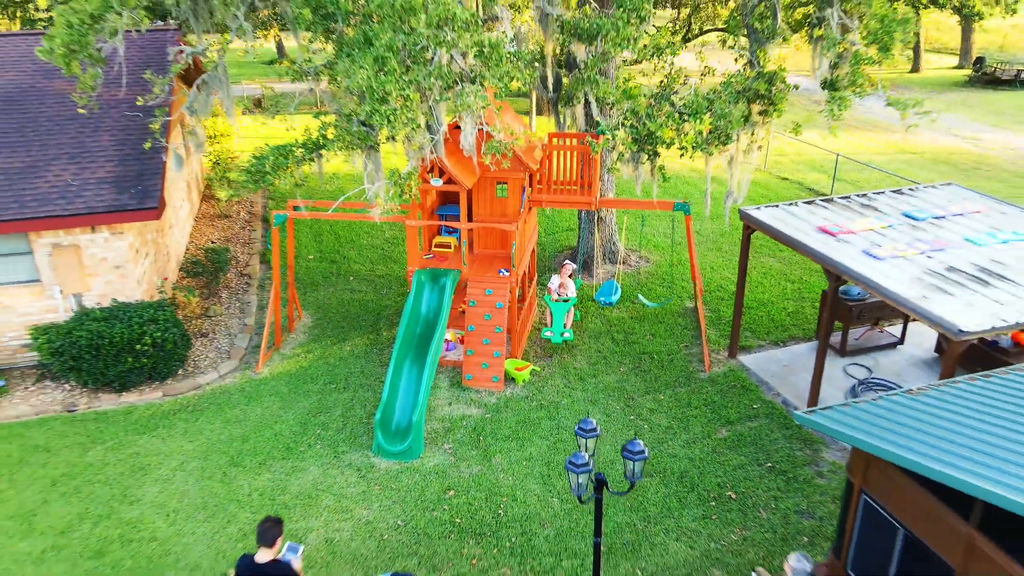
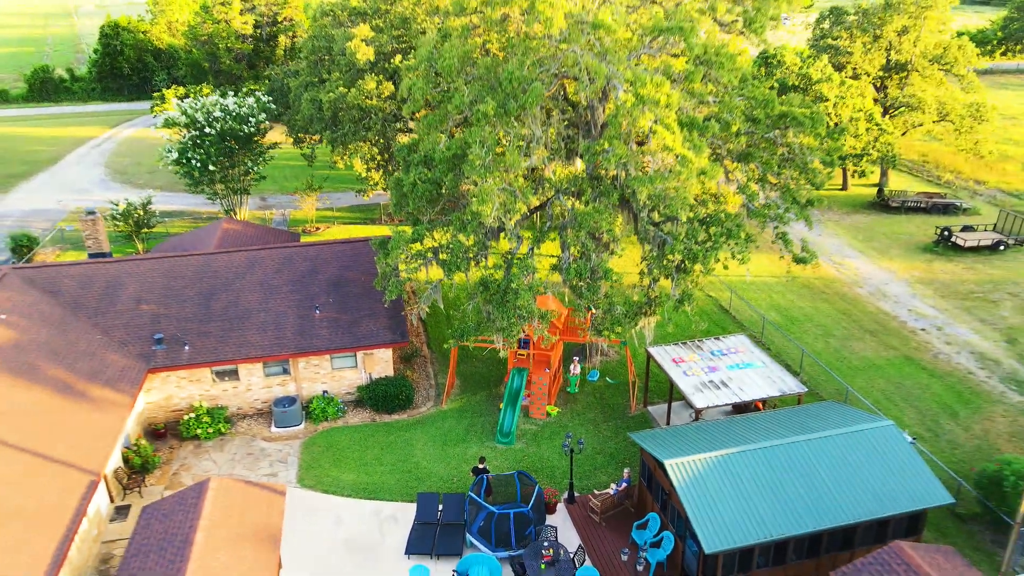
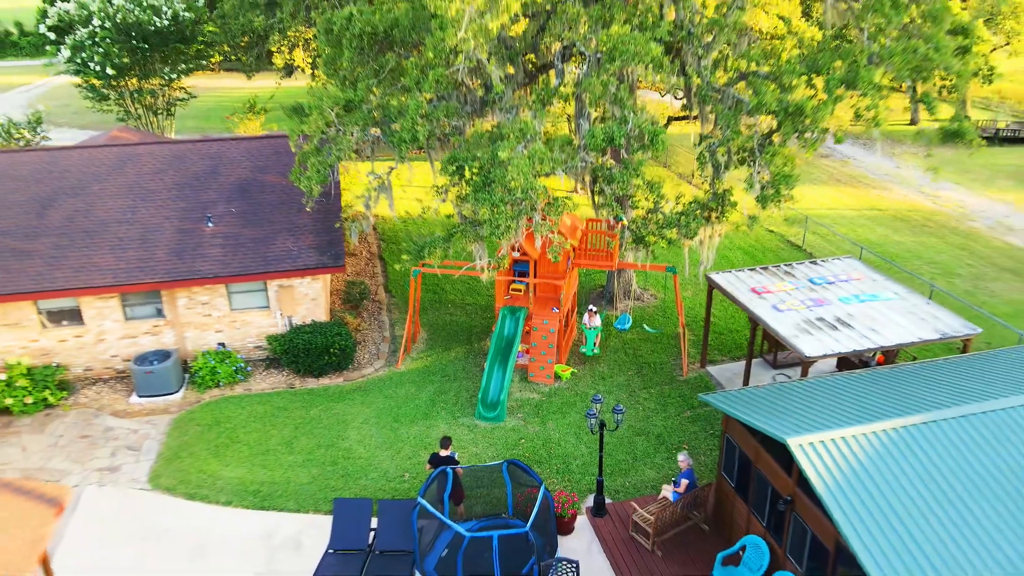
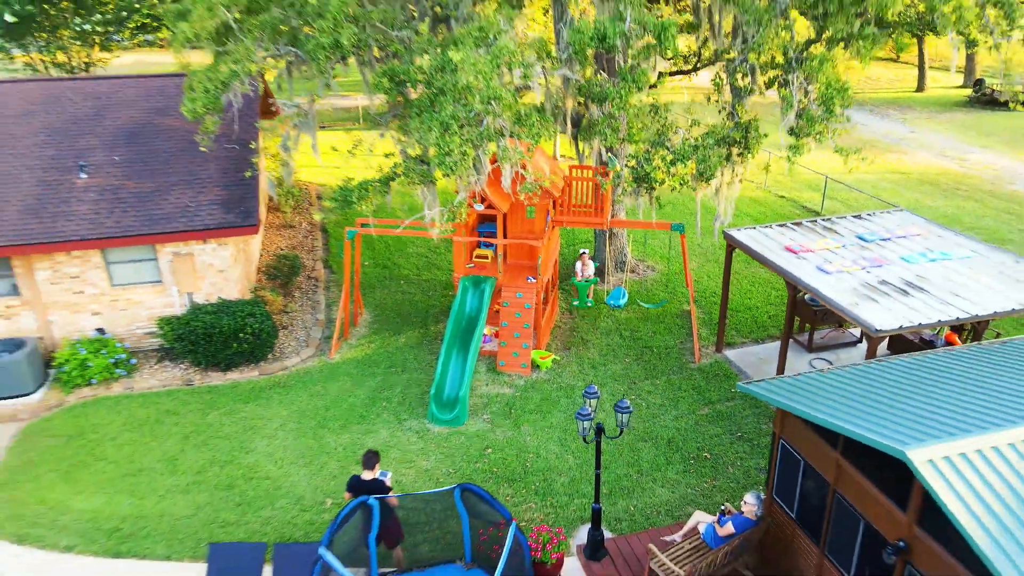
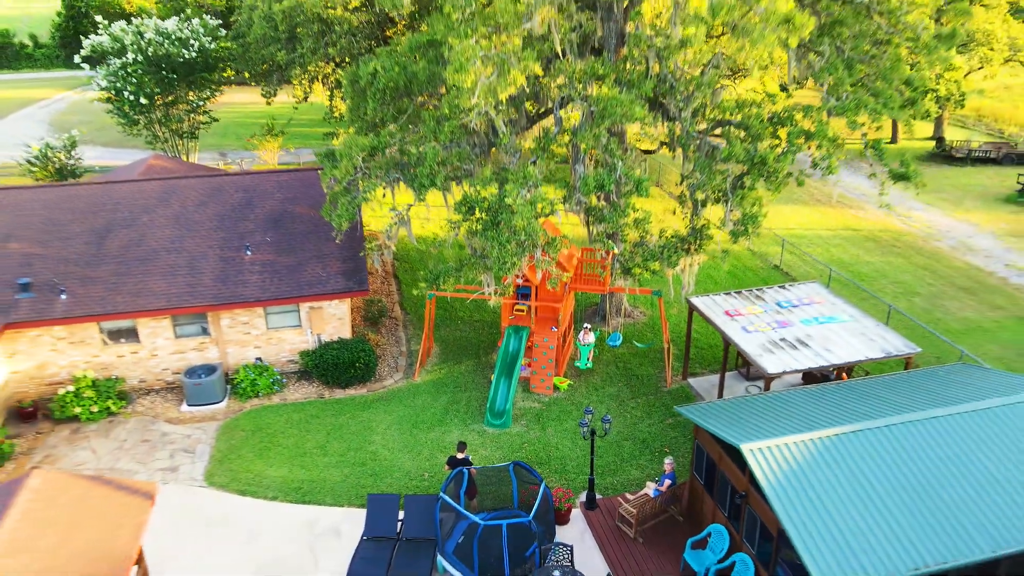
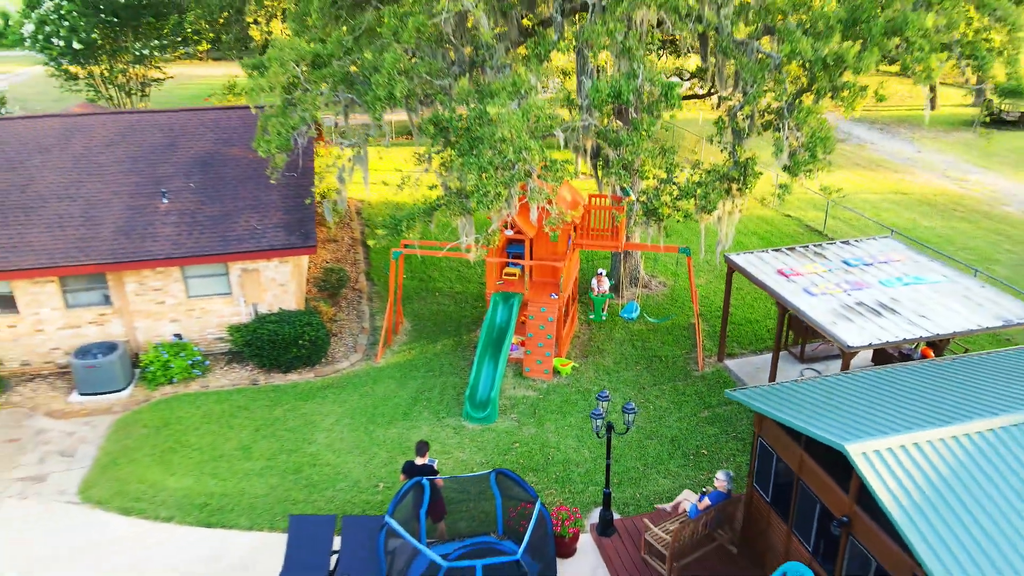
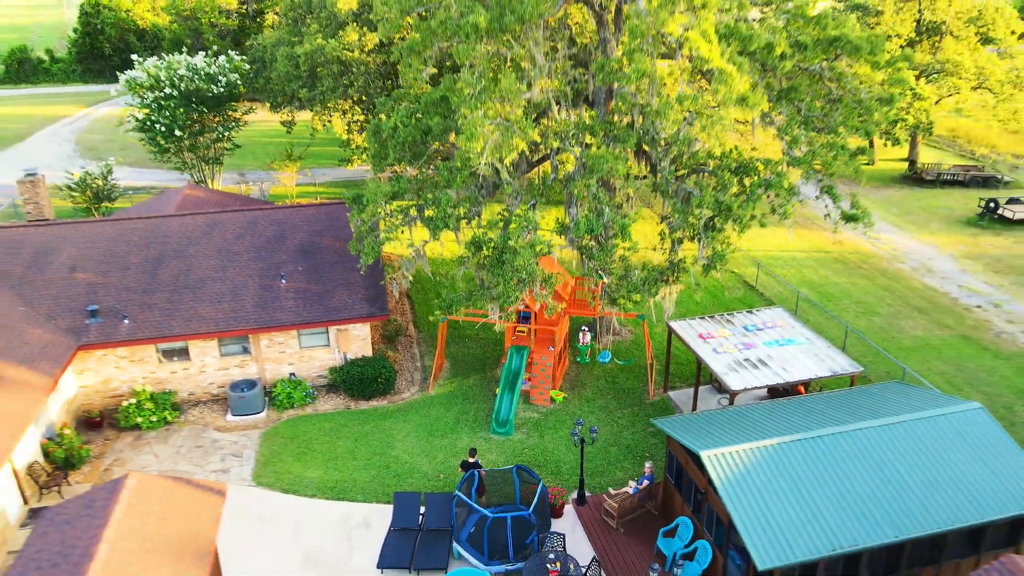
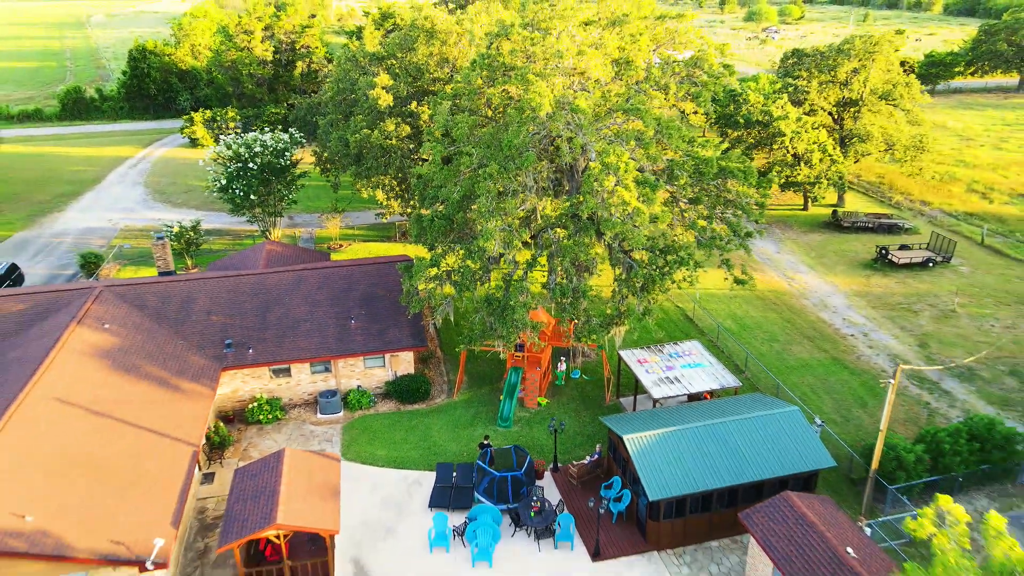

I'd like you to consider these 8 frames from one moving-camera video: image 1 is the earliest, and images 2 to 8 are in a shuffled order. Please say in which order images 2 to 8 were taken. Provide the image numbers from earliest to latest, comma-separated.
4, 6, 3, 5, 7, 2, 8
